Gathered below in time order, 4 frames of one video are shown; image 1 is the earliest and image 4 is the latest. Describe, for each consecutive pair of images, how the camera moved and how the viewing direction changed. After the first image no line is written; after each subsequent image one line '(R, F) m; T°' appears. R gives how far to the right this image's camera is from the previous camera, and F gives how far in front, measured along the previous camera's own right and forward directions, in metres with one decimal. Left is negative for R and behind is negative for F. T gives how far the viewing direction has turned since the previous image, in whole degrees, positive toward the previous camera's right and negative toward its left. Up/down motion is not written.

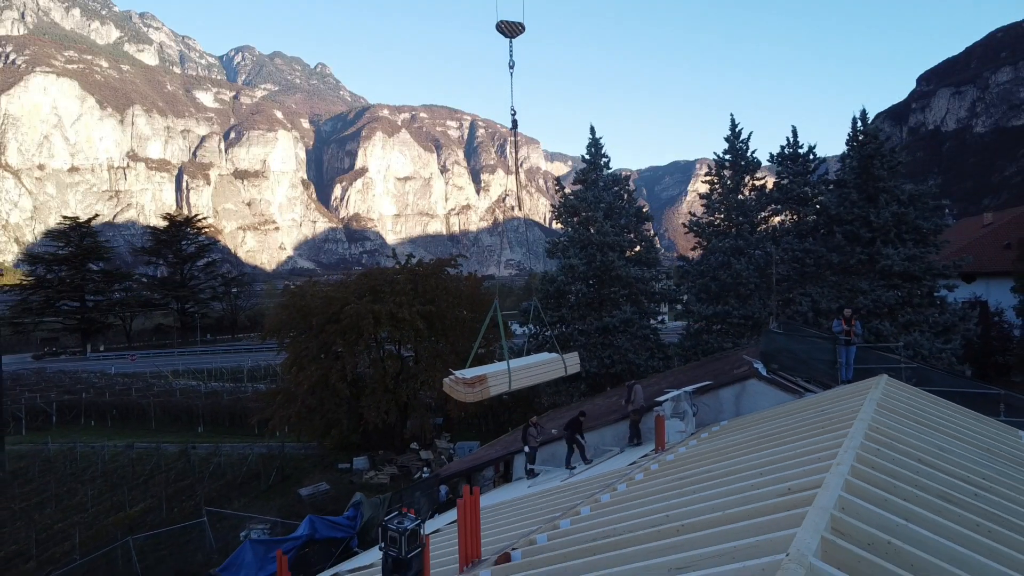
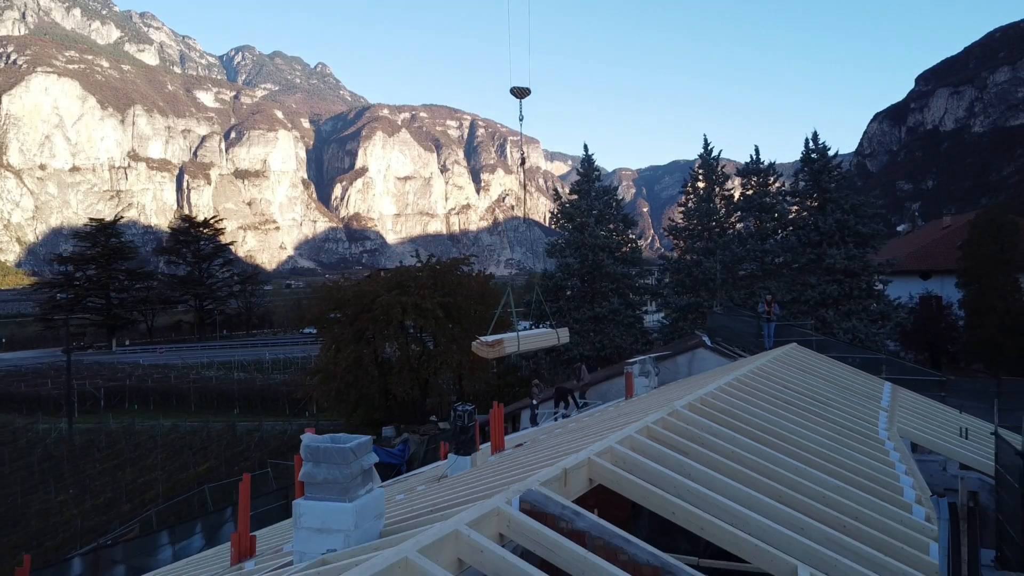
(-0.1, -2.3) m; 0°
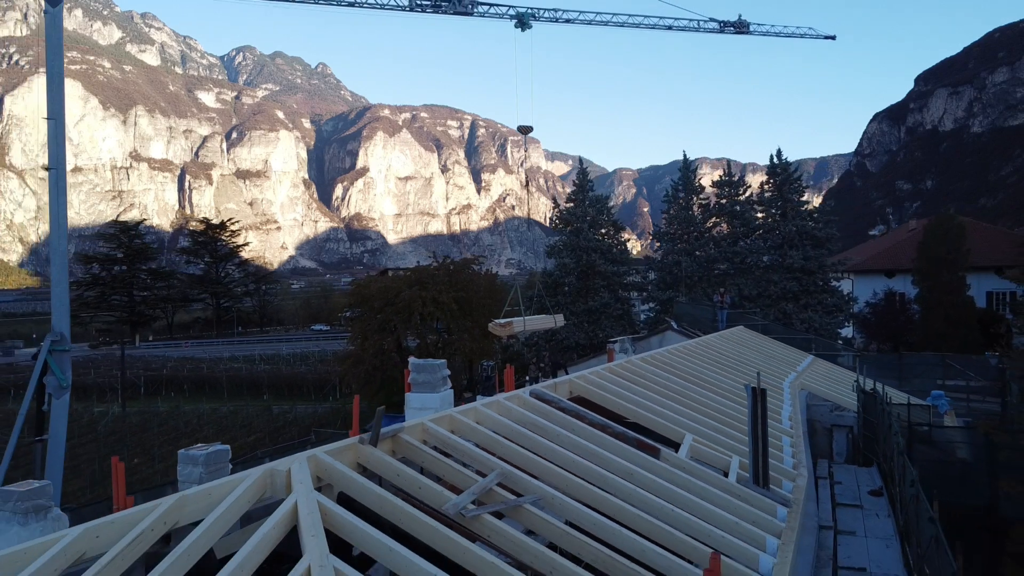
(-0.1, -2.3) m; 0°
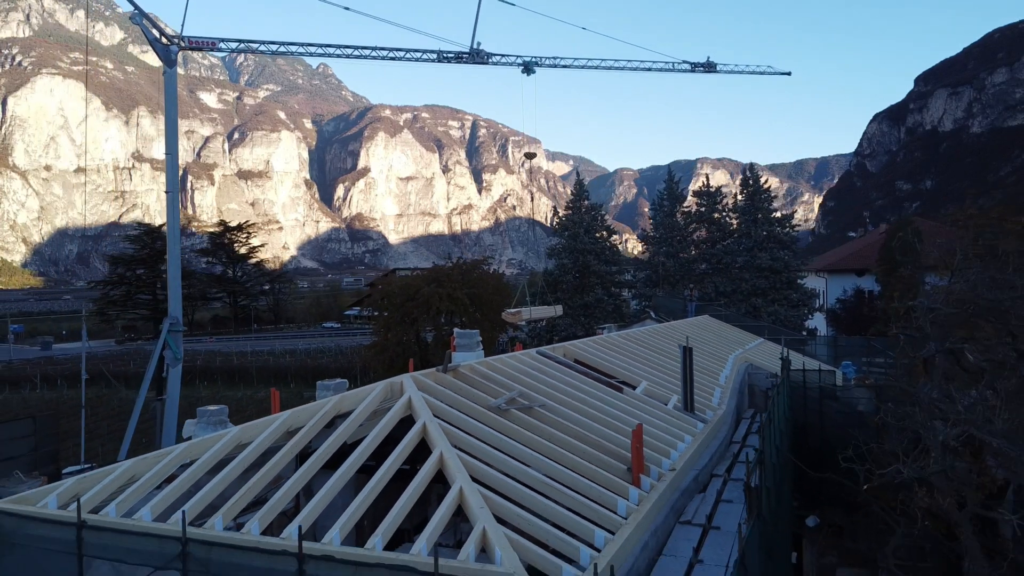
(-0.1, -2.4) m; 0°
